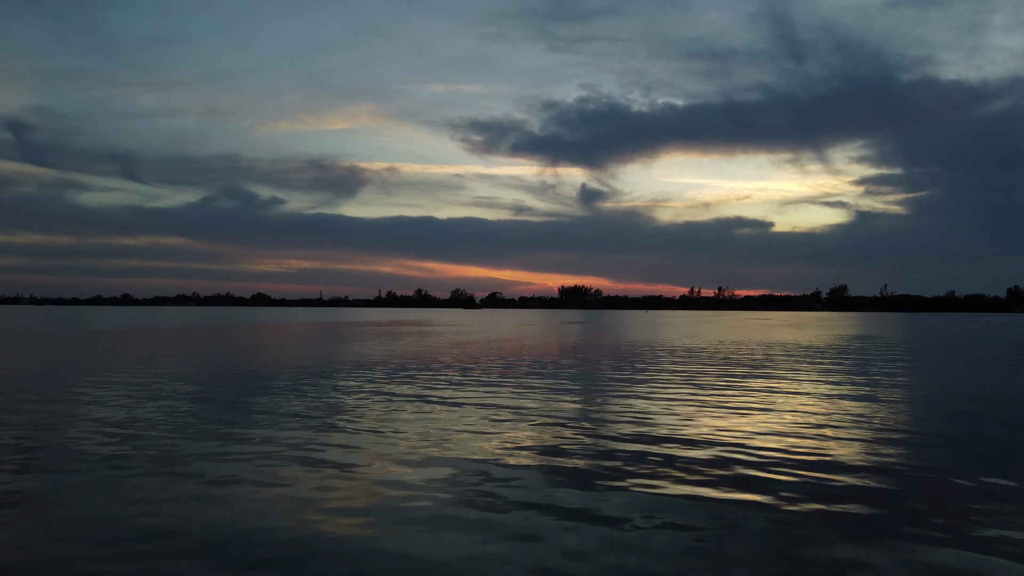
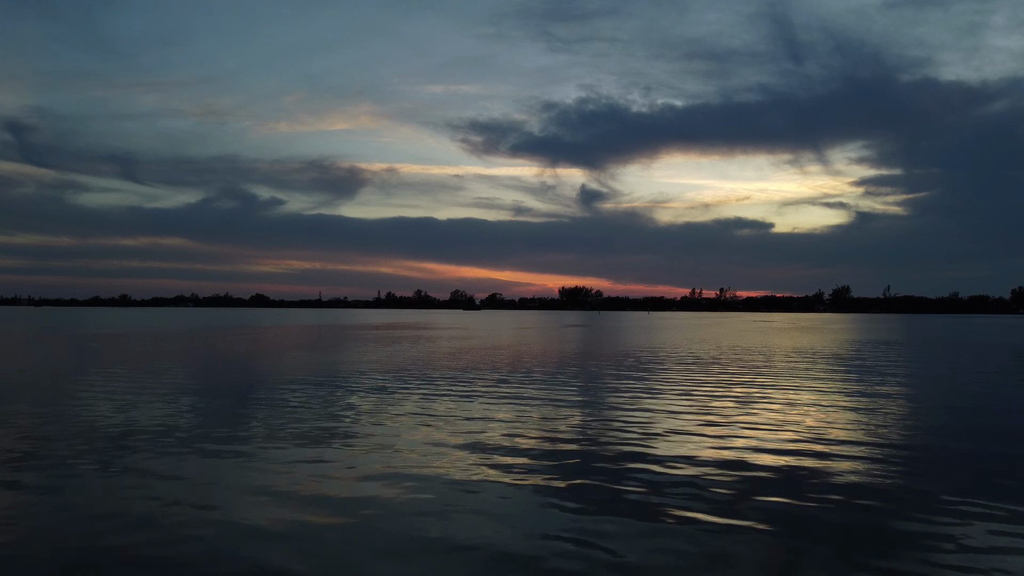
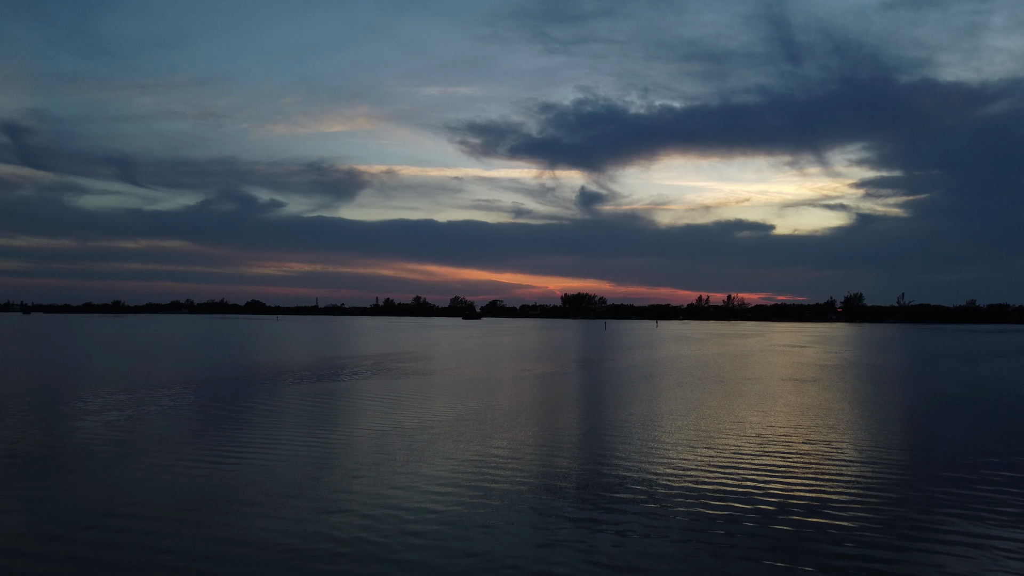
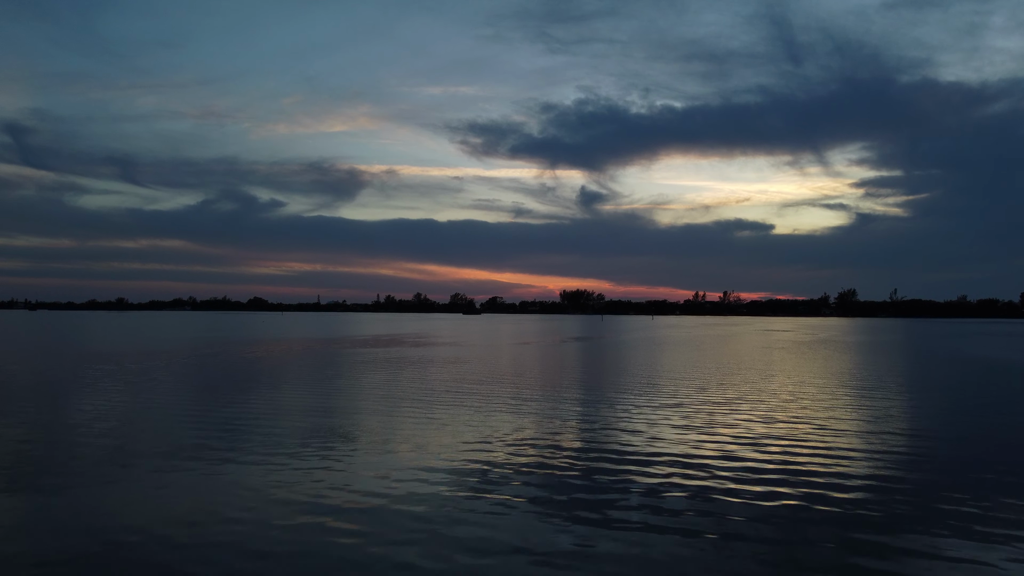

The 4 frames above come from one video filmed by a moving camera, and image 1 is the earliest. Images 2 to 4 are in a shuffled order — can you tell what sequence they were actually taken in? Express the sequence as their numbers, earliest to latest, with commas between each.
2, 4, 3
